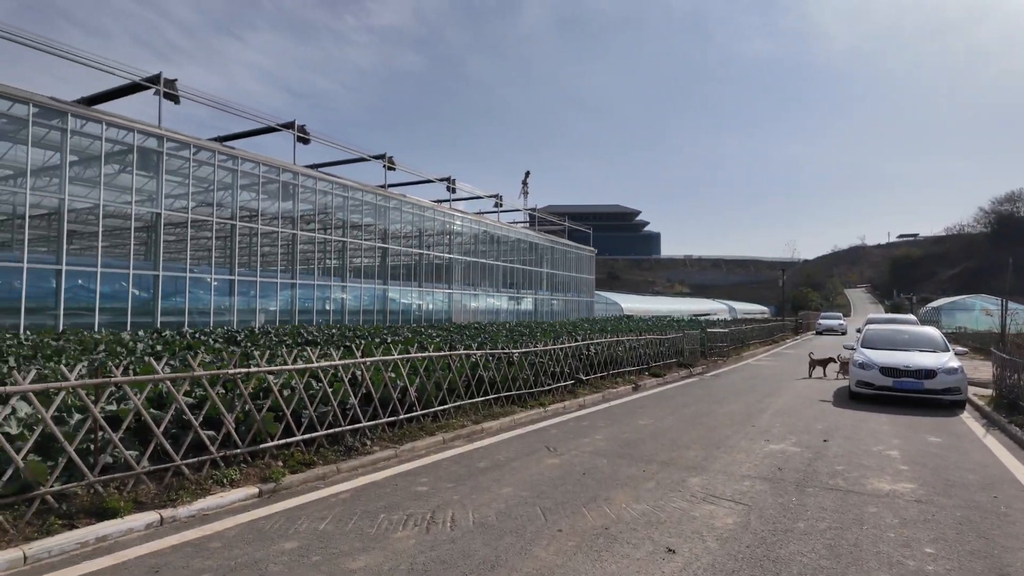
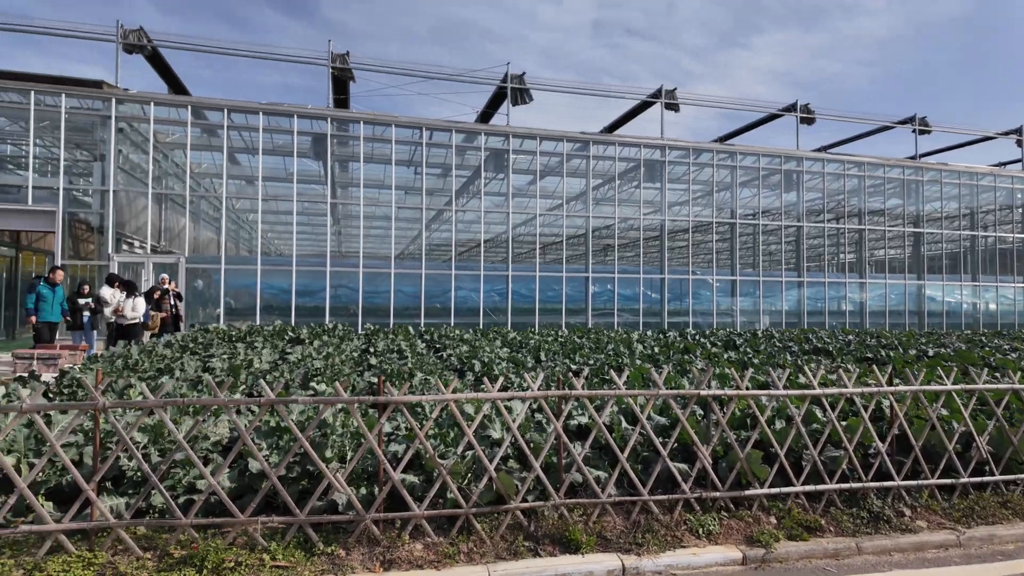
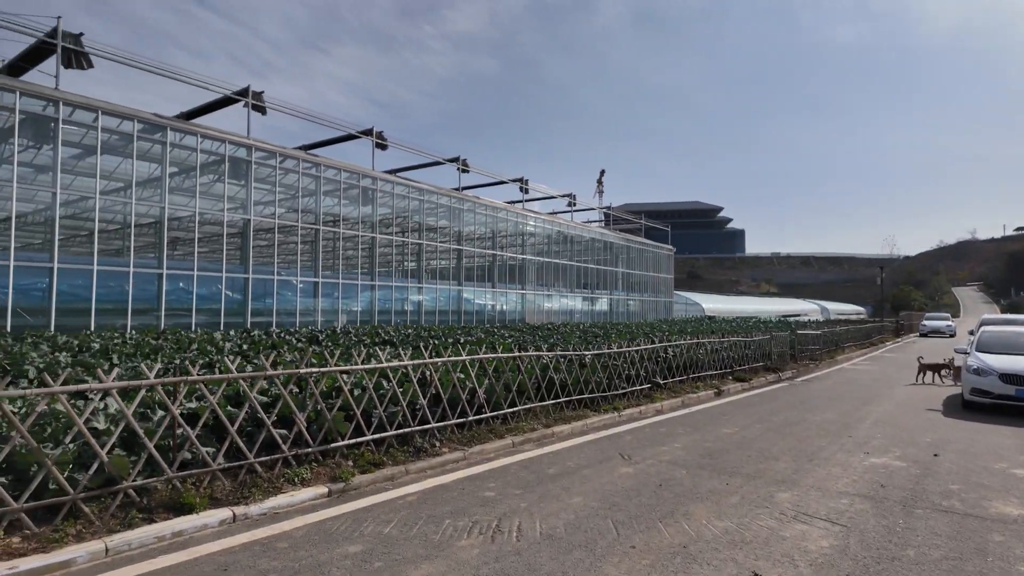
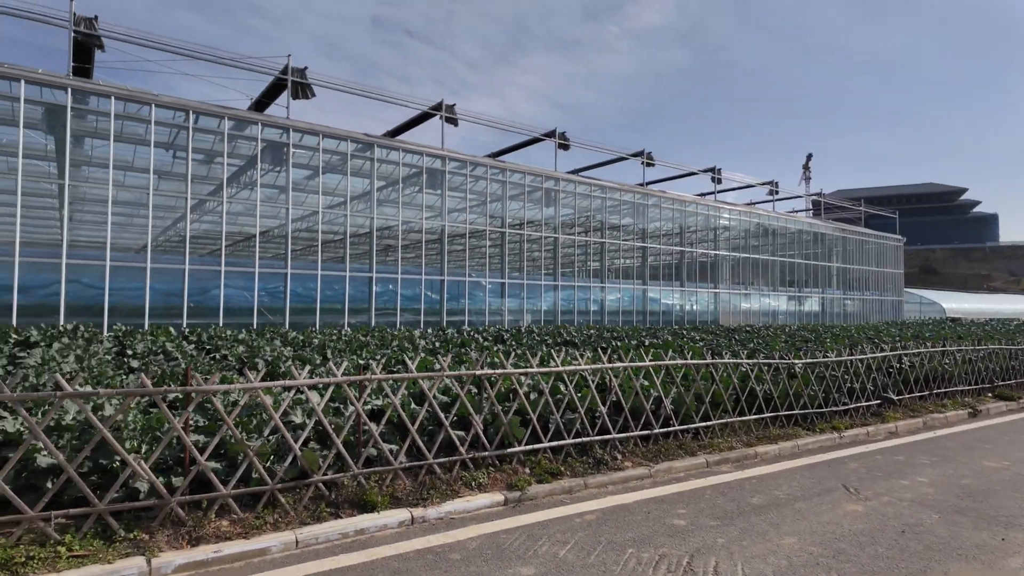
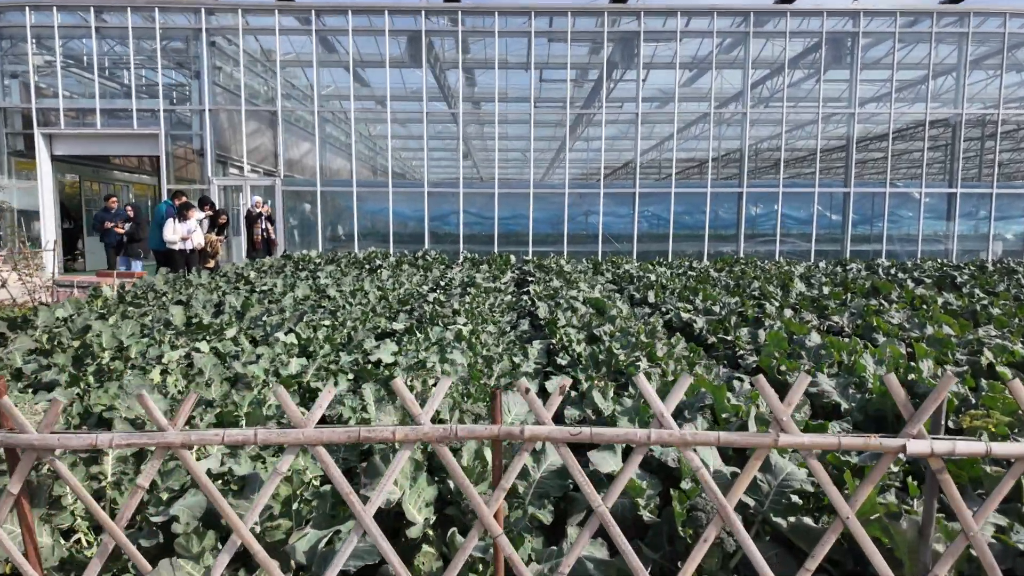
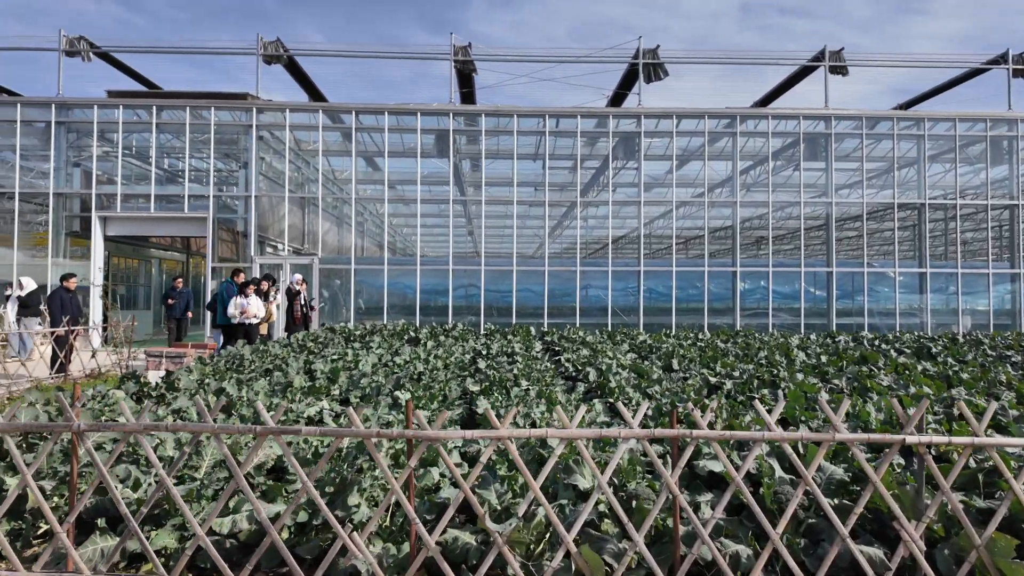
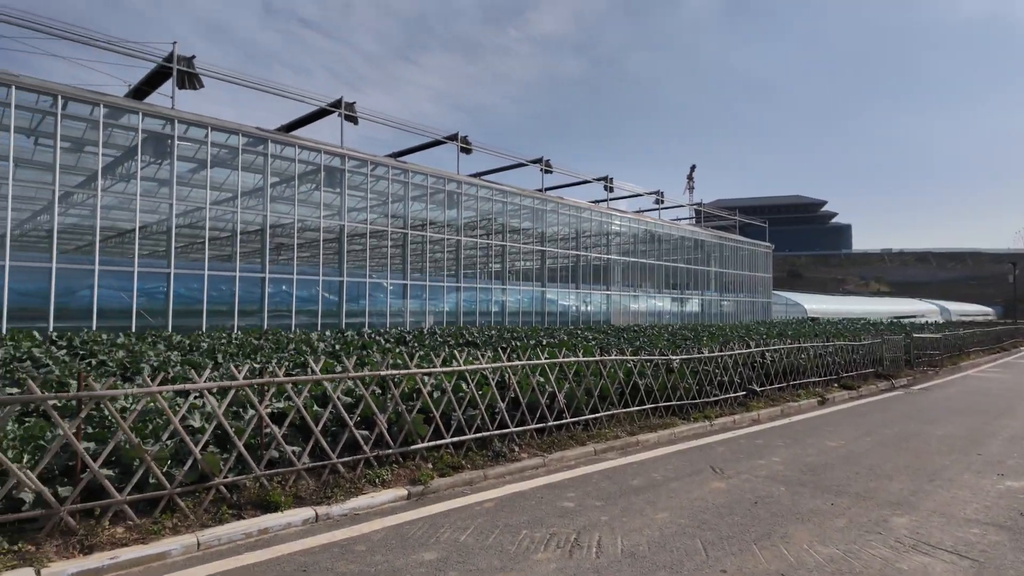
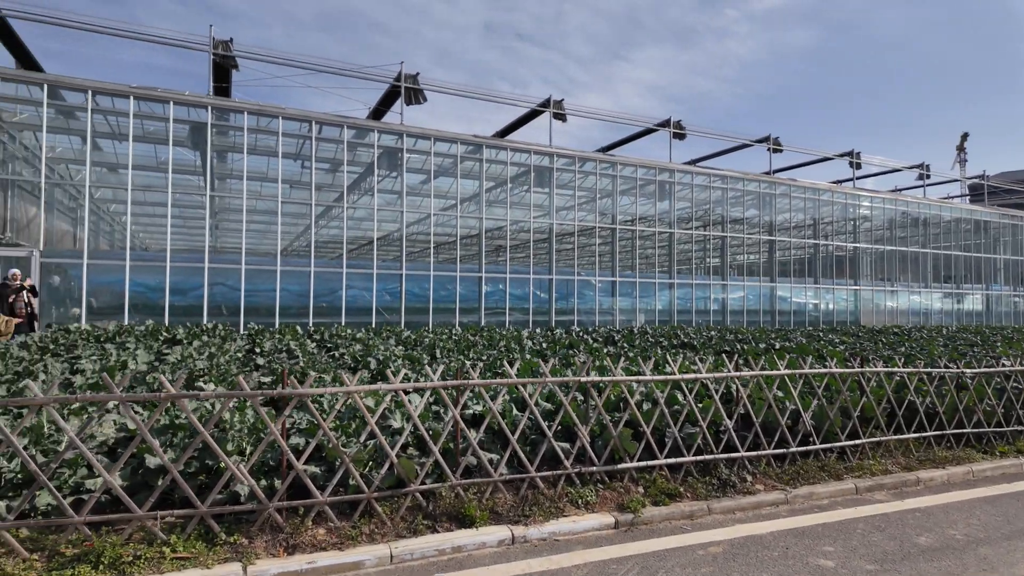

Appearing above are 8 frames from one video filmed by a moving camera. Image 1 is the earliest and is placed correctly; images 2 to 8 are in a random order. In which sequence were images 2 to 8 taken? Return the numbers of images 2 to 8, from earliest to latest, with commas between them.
3, 7, 4, 8, 2, 6, 5
